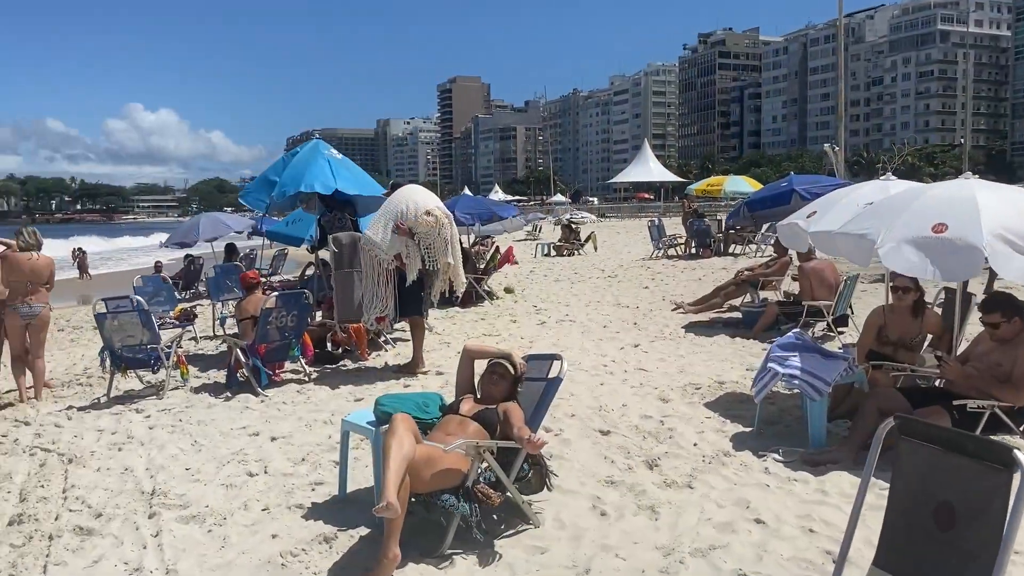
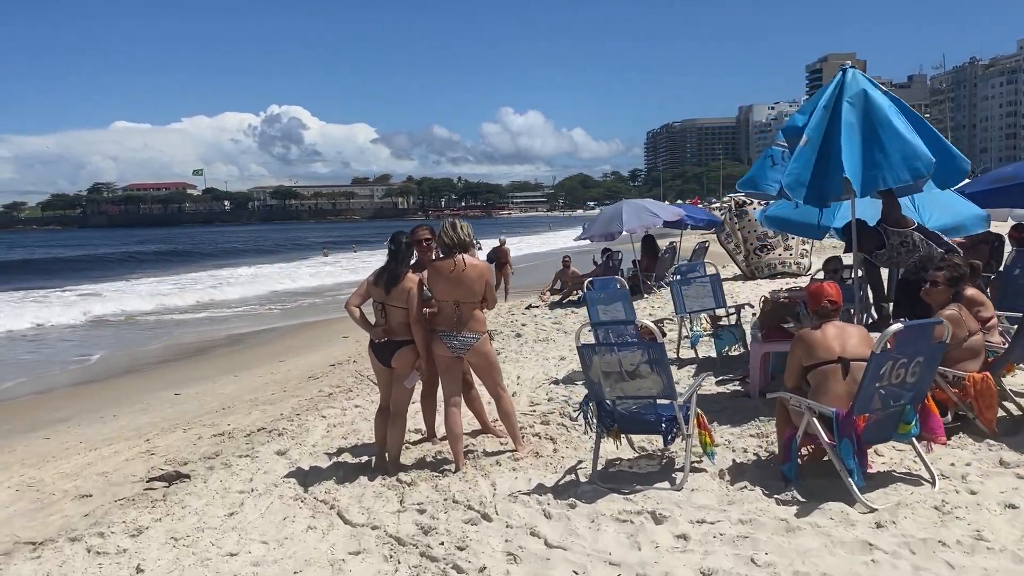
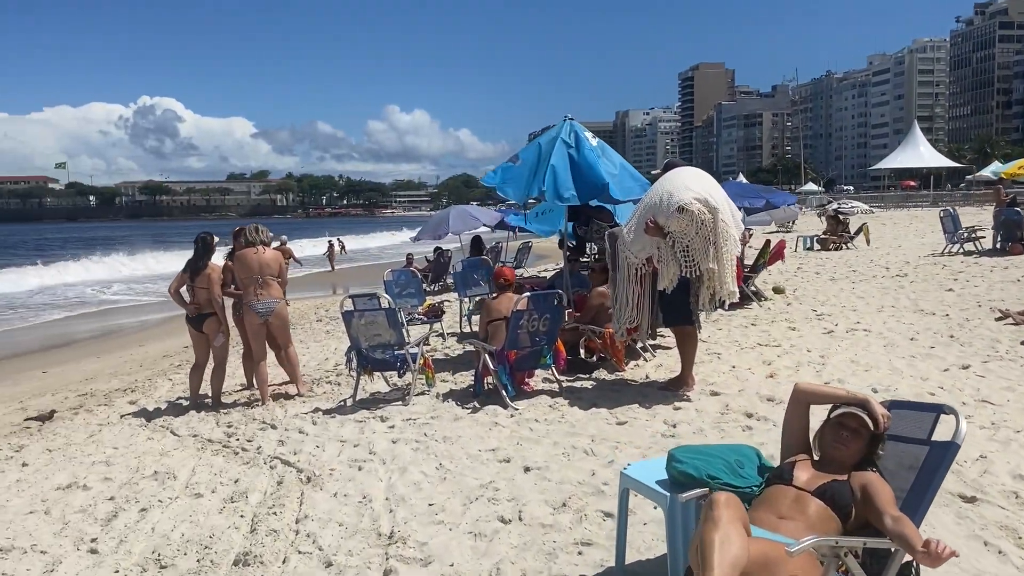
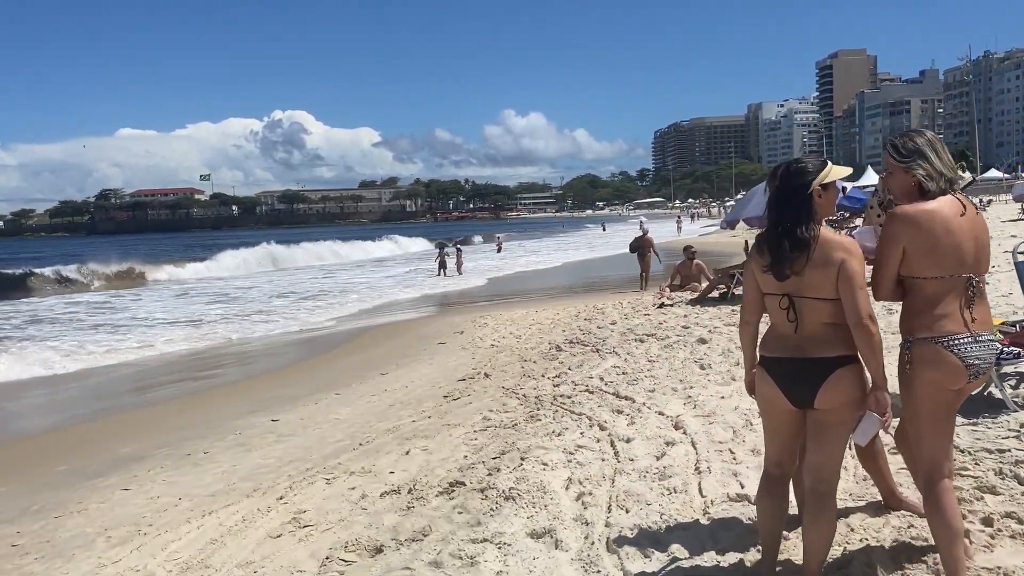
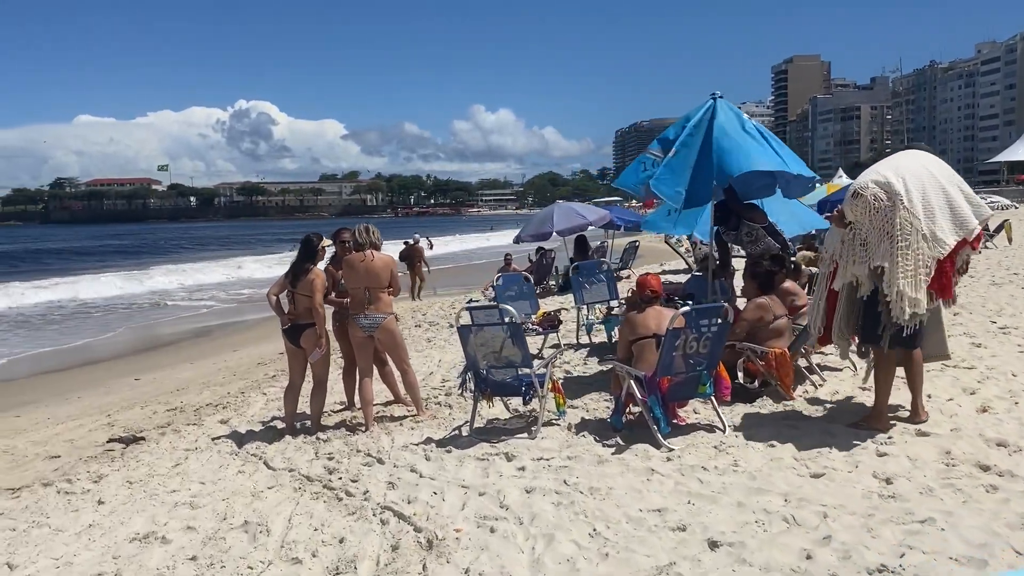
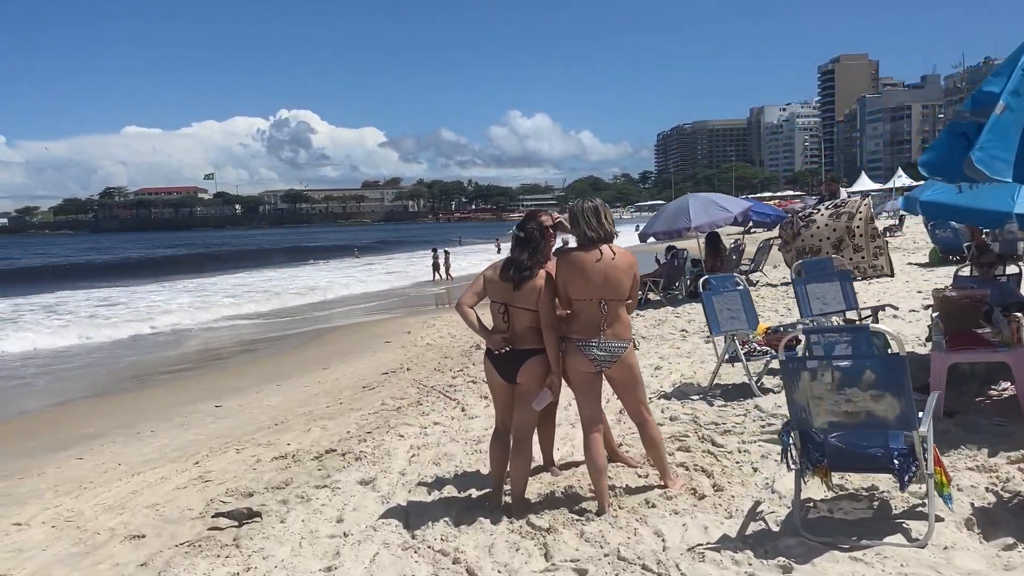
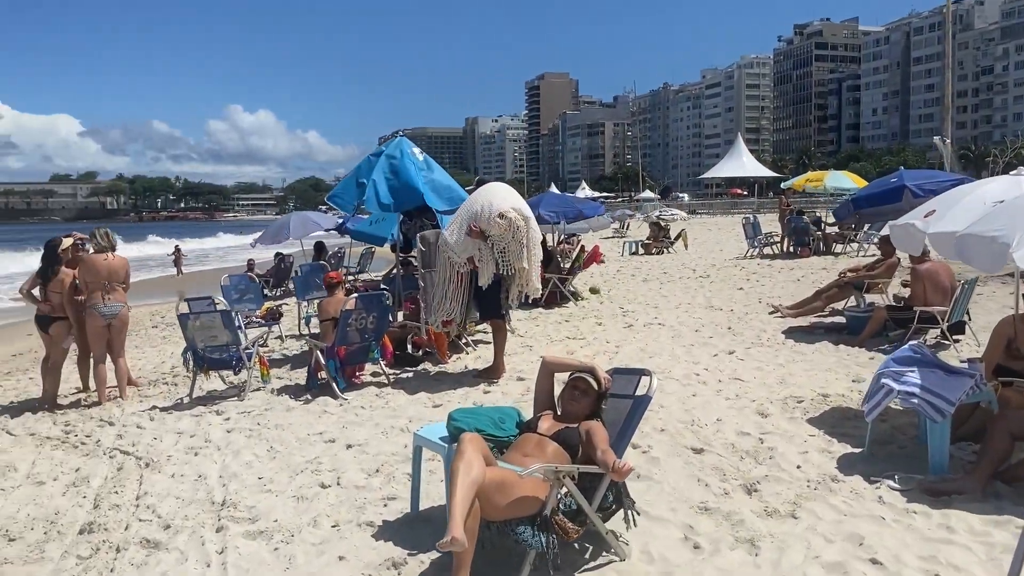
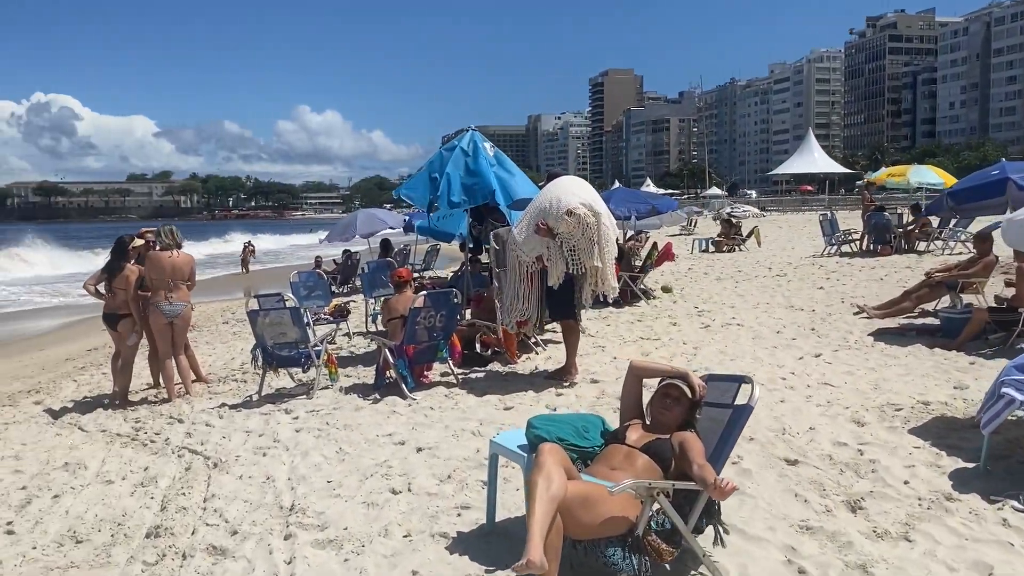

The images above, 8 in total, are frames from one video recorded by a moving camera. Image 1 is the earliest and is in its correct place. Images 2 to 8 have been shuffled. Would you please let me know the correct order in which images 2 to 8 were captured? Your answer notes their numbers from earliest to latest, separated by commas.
7, 8, 3, 5, 2, 6, 4
